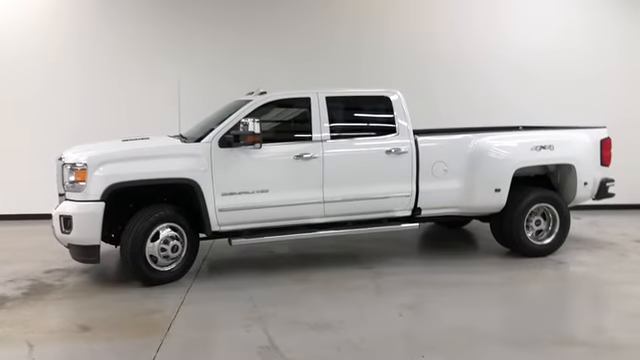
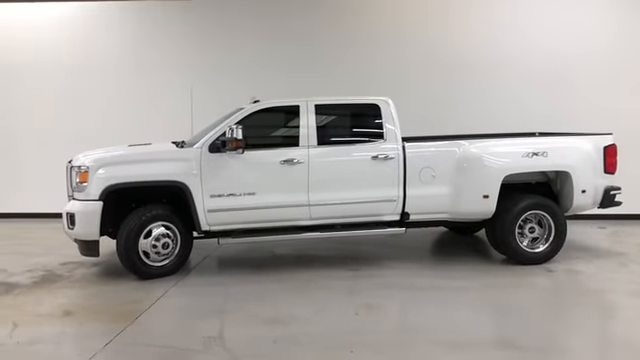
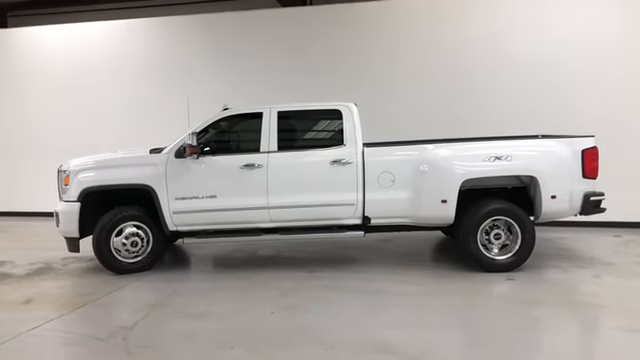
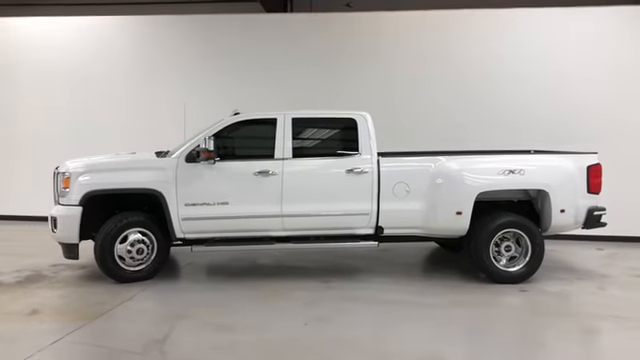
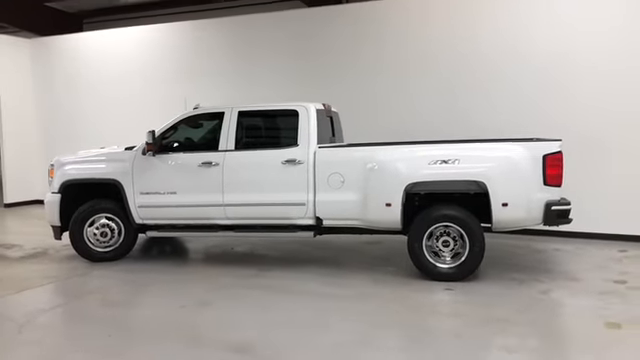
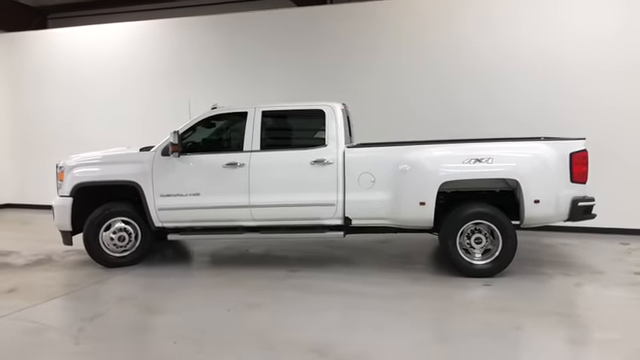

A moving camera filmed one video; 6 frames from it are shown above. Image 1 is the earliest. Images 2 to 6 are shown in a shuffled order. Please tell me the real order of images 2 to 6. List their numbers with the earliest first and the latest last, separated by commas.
2, 4, 3, 6, 5
